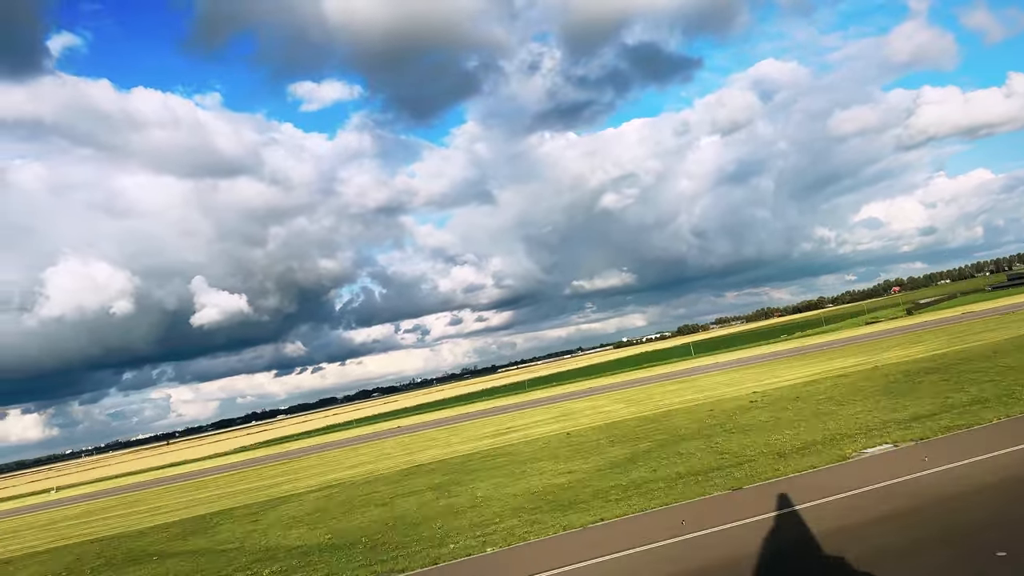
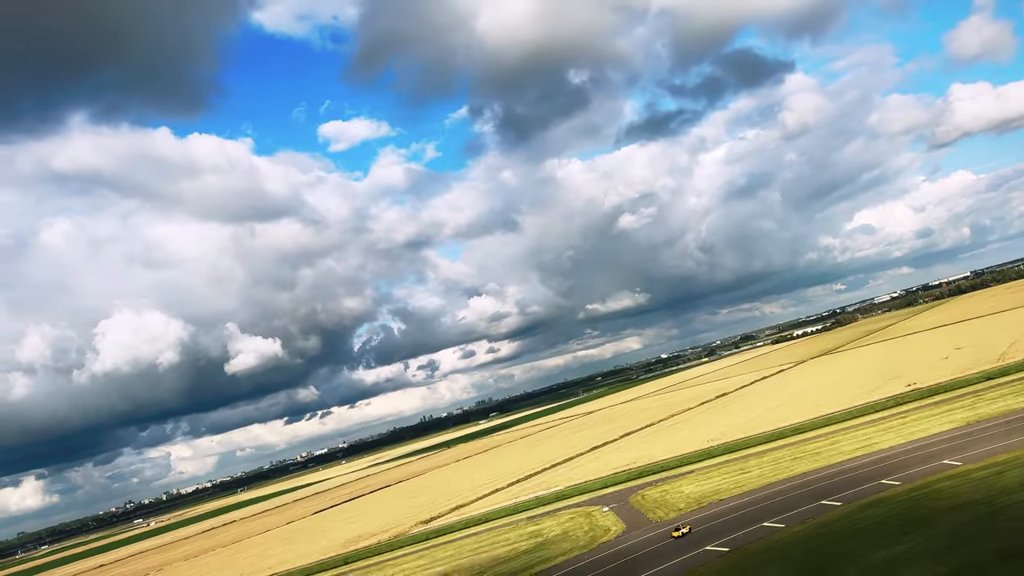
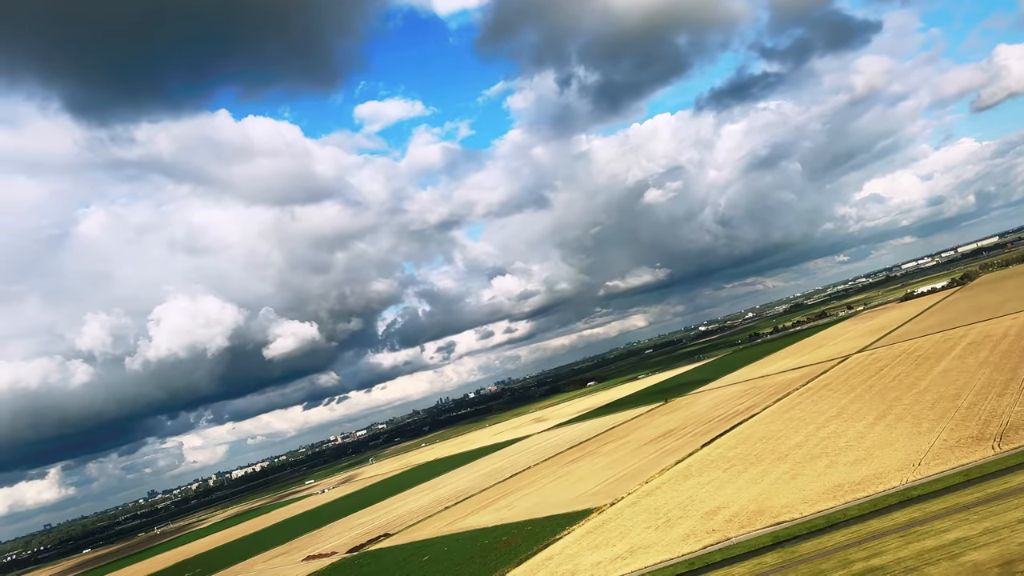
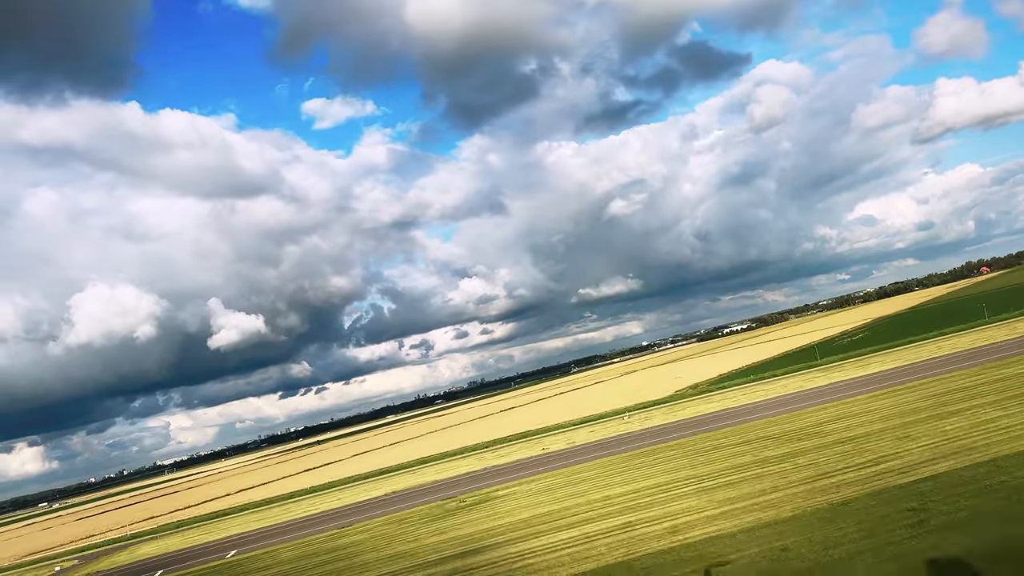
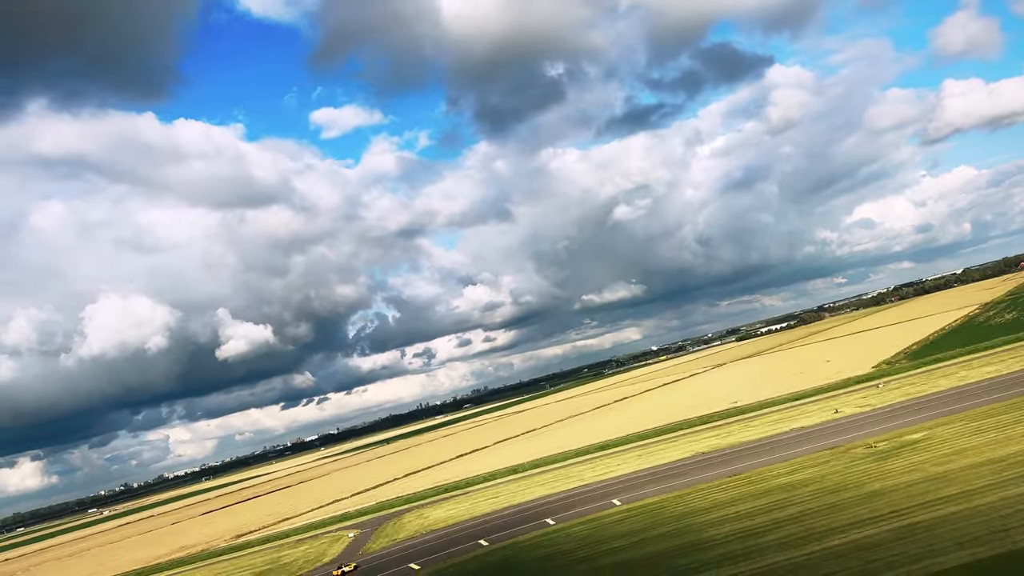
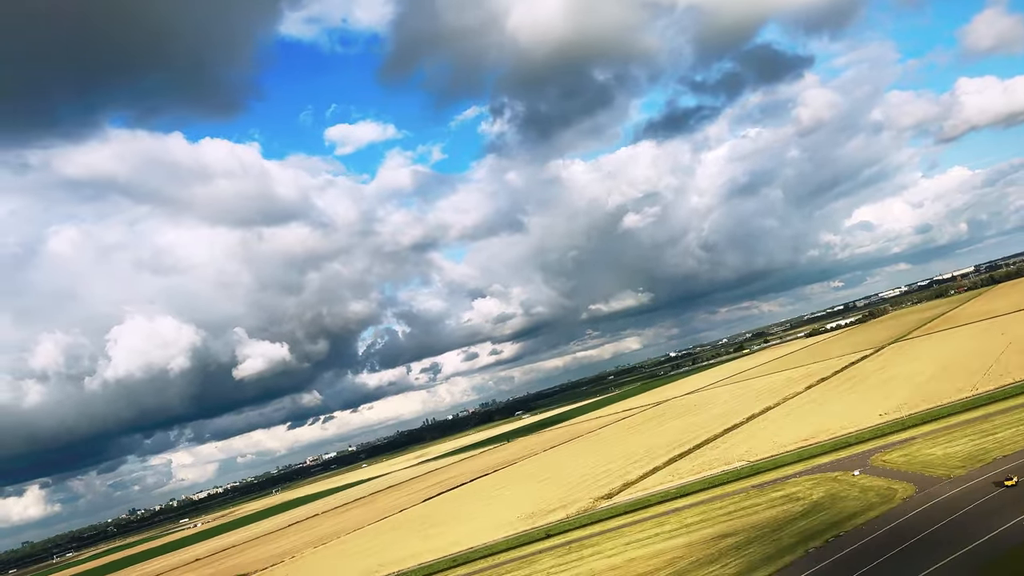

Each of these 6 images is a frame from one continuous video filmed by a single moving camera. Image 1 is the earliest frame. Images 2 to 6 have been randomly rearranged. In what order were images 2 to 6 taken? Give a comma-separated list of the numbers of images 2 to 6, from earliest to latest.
4, 5, 2, 6, 3
